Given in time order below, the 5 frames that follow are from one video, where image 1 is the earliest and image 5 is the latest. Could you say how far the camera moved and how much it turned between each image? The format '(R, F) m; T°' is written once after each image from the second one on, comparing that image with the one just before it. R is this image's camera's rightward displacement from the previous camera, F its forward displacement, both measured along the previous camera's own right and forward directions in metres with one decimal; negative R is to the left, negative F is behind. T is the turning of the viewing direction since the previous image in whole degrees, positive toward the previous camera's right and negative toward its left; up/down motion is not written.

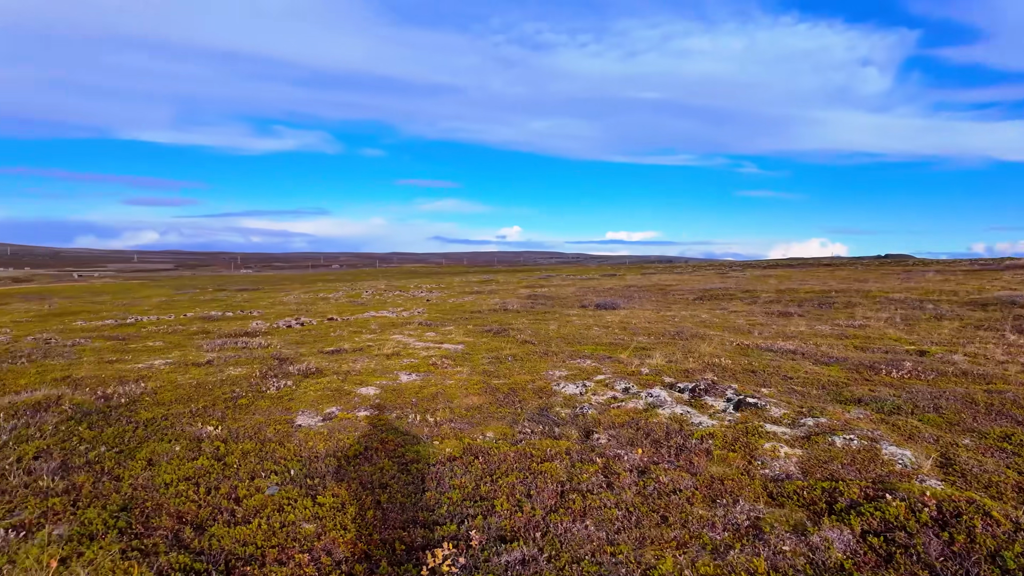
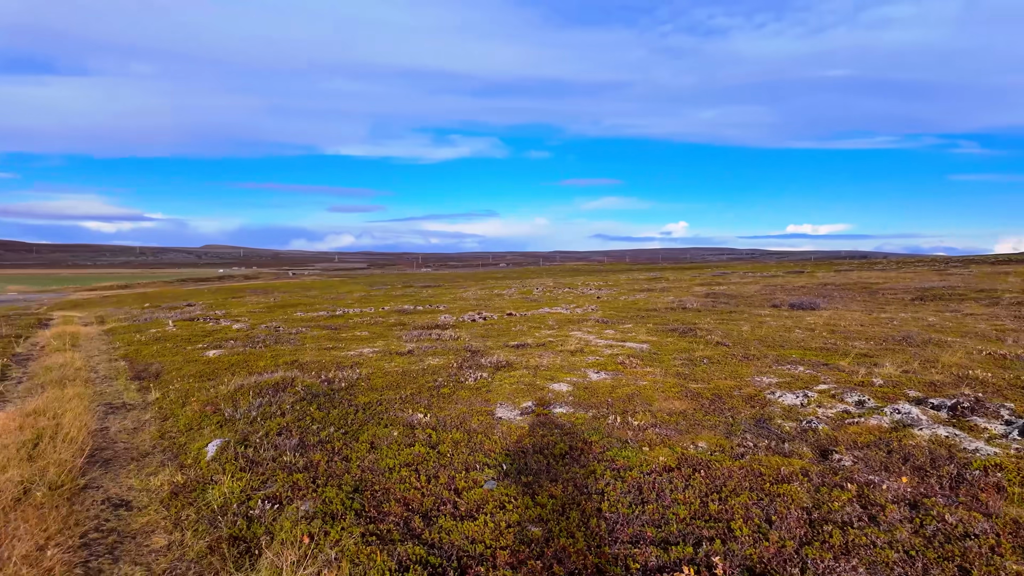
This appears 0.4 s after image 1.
(-0.9, +0.6) m; -16°
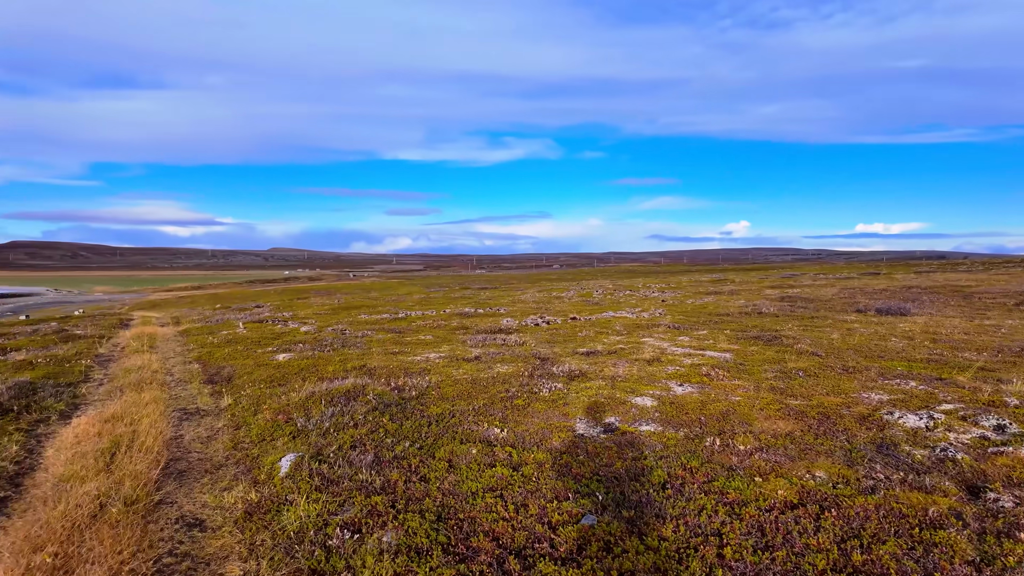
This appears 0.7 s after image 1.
(-0.6, +1.0) m; -5°
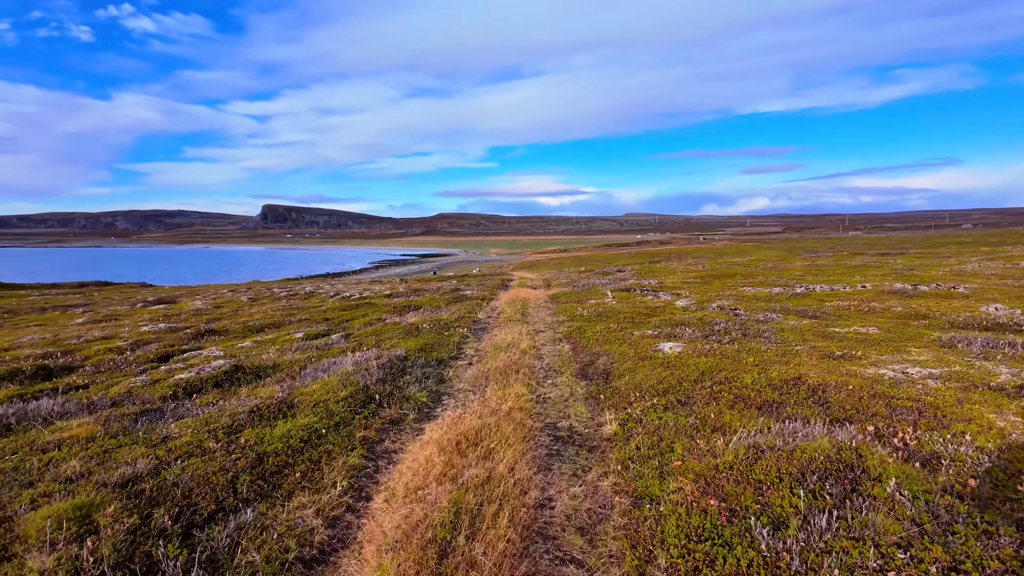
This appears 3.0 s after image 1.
(-3.7, +6.6) m; -33°
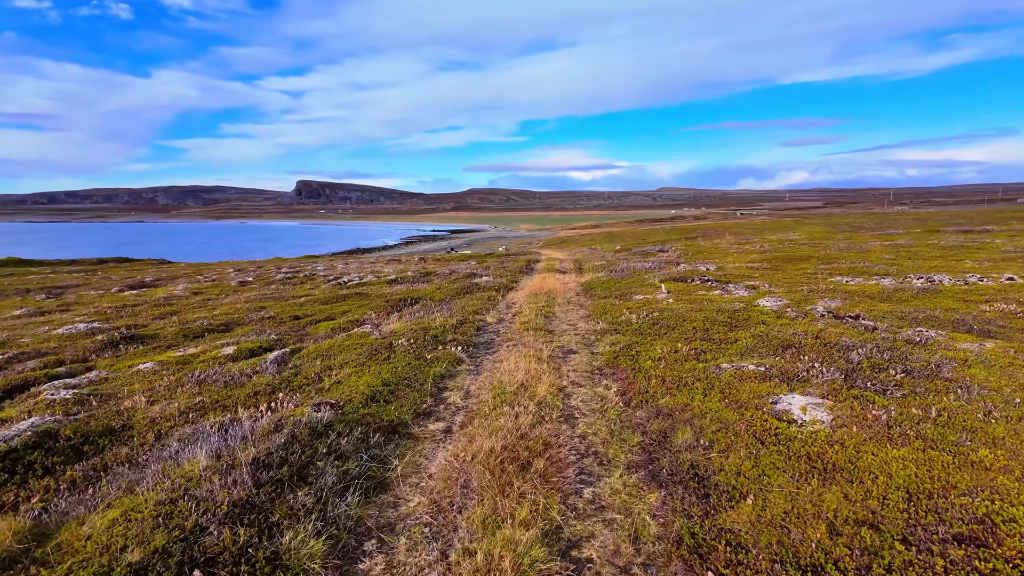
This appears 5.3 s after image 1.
(+0.4, +7.6) m; -3°
